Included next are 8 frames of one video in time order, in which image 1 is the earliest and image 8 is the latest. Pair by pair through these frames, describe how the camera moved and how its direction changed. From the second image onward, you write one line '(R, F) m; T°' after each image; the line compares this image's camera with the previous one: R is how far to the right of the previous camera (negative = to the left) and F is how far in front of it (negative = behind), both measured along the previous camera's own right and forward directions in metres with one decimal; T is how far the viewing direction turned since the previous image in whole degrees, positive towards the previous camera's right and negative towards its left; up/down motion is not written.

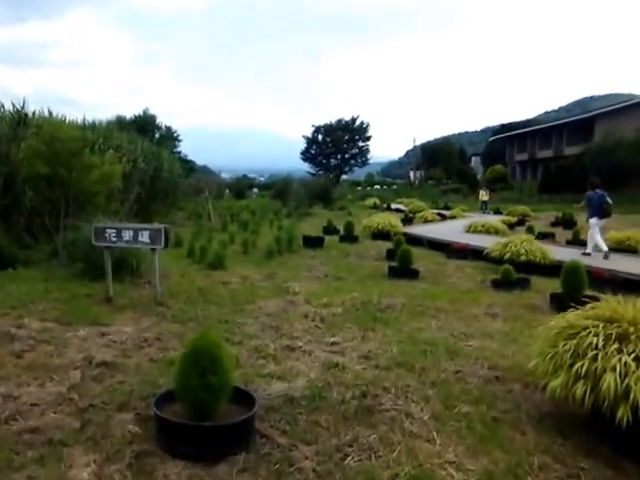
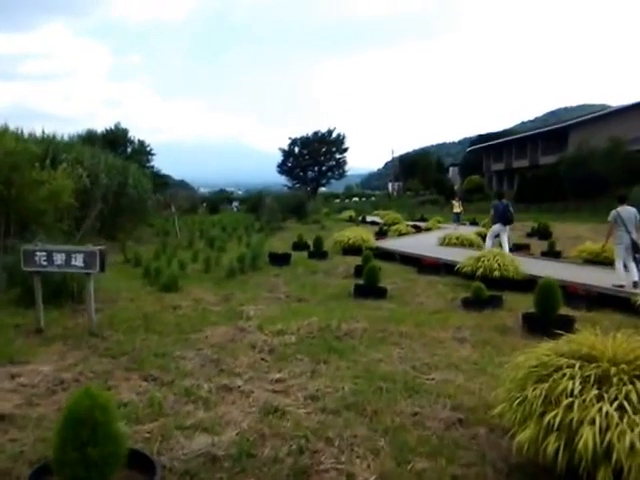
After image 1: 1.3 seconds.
(+0.3, +0.6) m; +2°
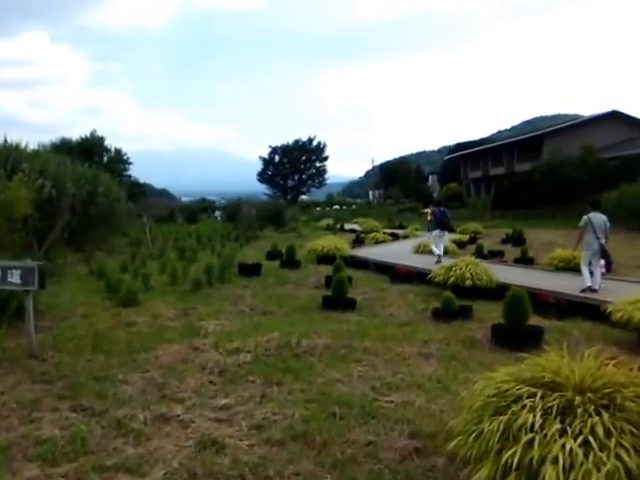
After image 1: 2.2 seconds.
(+0.3, +0.4) m; +2°
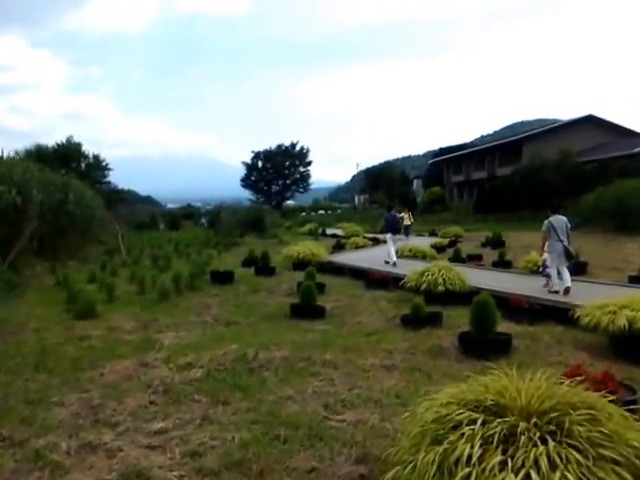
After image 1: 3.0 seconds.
(+0.3, +0.3) m; +1°
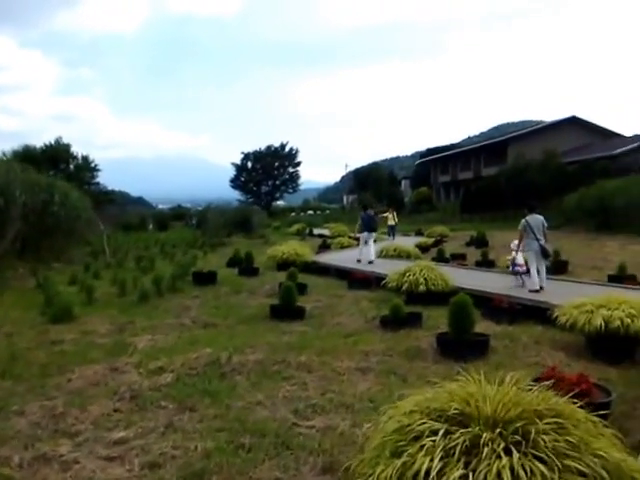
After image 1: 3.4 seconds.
(+0.2, +0.1) m; +1°
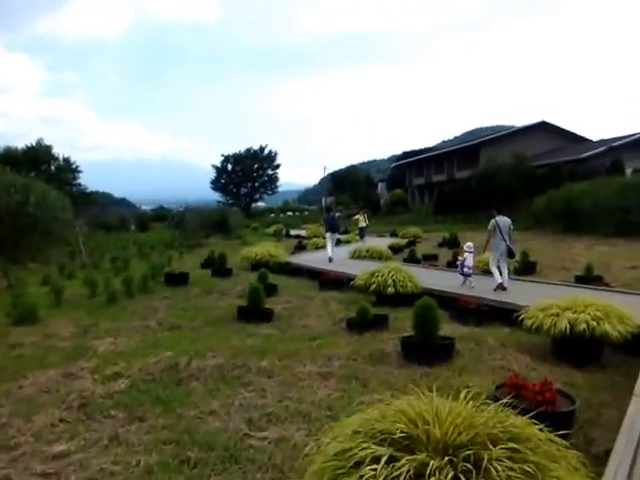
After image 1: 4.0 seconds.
(+0.2, +0.1) m; +2°
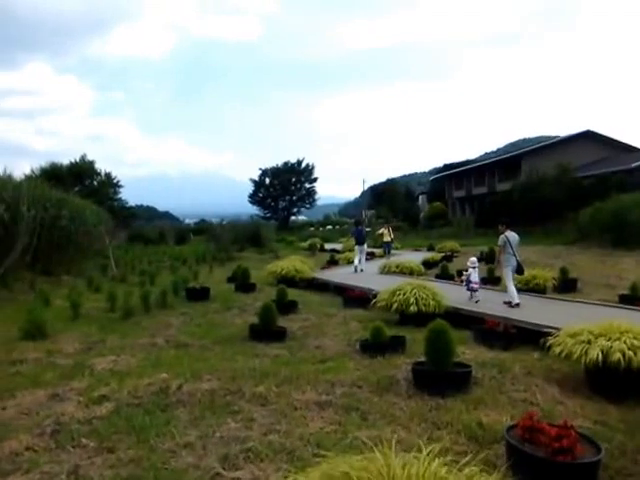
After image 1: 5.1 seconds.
(+0.3, +0.4) m; -4°
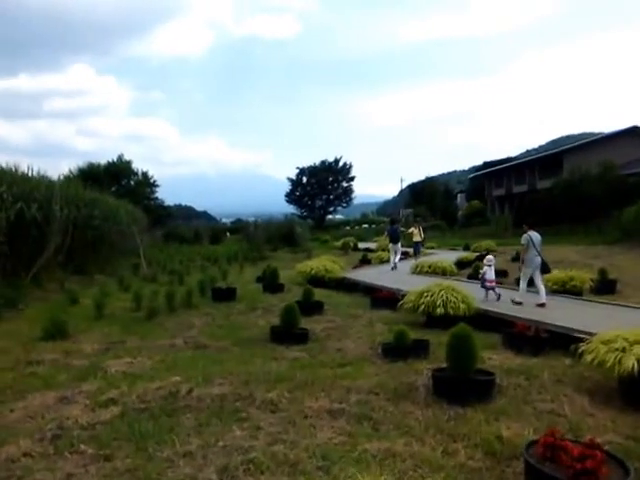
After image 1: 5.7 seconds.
(+0.2, +0.2) m; -4°
